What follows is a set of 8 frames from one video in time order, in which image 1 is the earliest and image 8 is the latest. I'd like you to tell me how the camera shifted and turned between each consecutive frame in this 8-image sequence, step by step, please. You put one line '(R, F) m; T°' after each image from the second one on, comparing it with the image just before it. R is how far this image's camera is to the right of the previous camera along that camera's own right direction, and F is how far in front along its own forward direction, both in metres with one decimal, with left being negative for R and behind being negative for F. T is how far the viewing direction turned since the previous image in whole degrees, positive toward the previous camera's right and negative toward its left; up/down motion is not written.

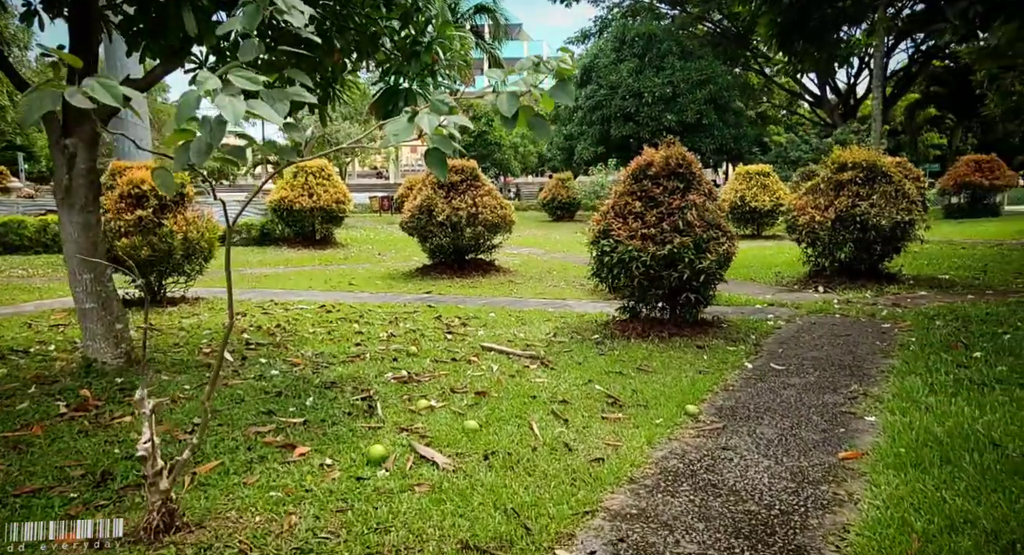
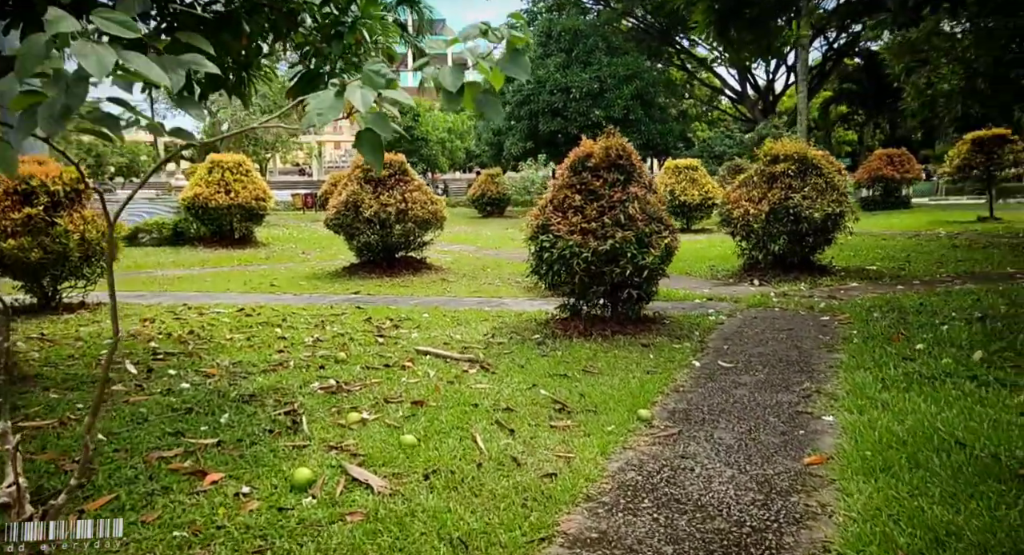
(0.0, +0.3) m; +5°
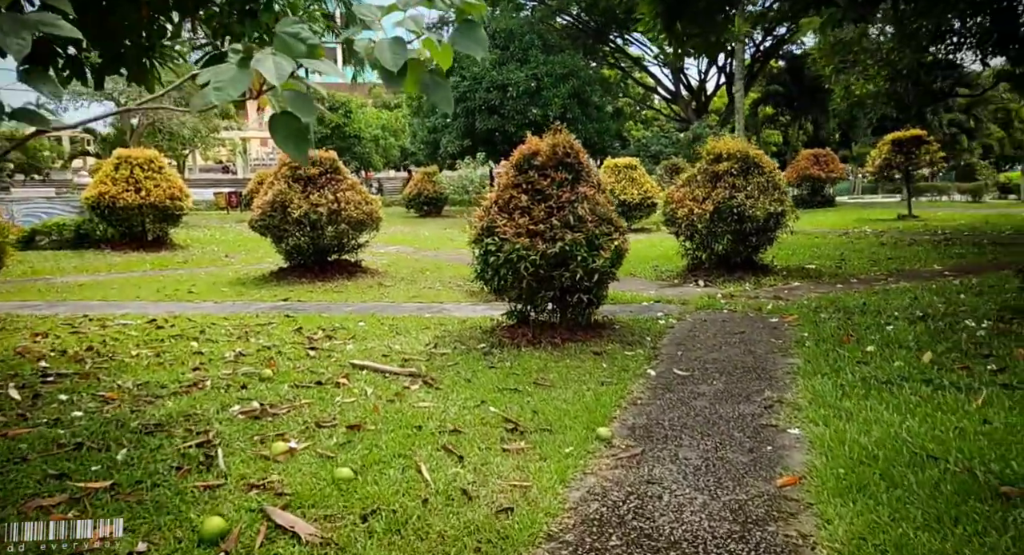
(0.0, +0.3) m; +5°
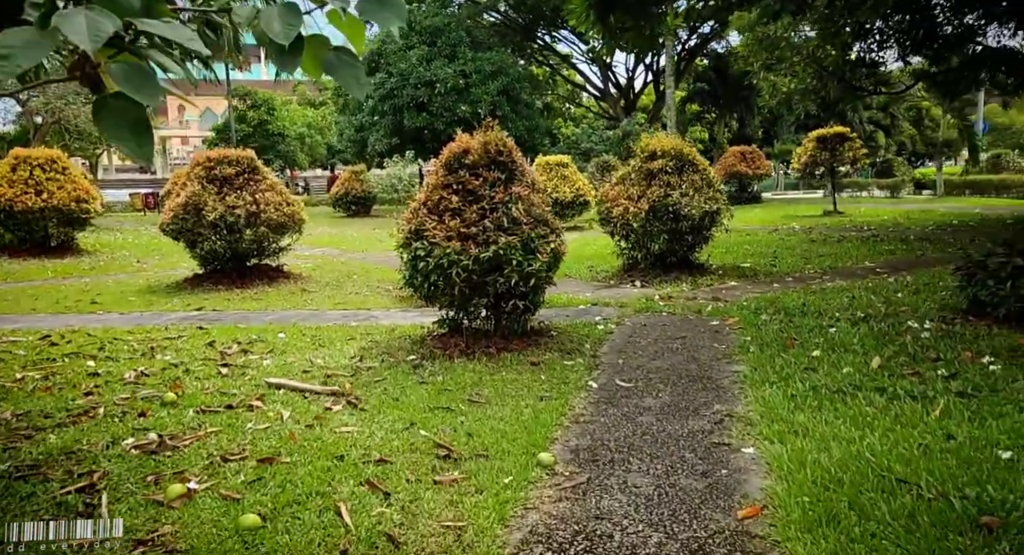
(0.0, +0.3) m; +5°
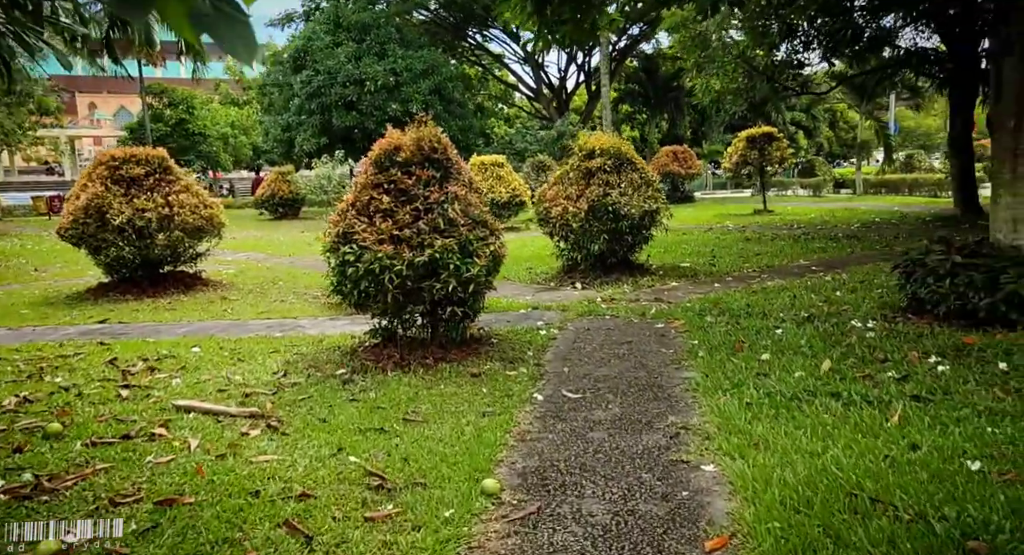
(0.0, +0.3) m; +5°
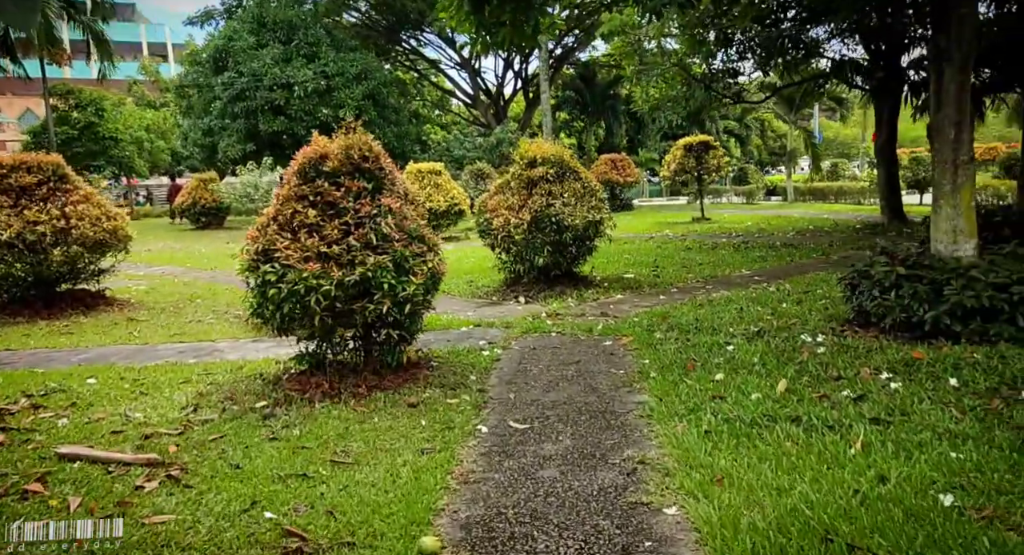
(0.0, +0.3) m; +4°
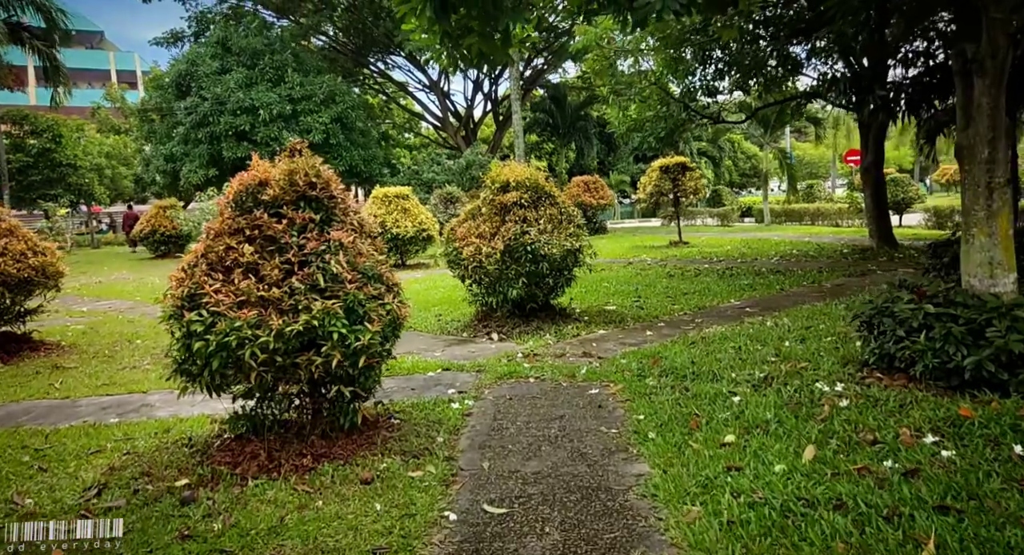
(0.0, +0.6) m; +2°
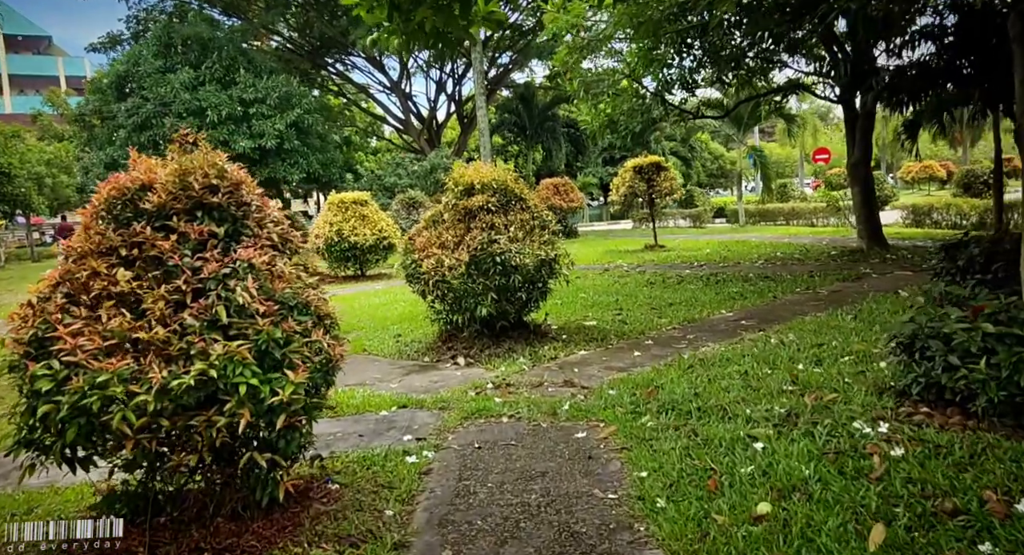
(0.0, +0.9) m; +2°
